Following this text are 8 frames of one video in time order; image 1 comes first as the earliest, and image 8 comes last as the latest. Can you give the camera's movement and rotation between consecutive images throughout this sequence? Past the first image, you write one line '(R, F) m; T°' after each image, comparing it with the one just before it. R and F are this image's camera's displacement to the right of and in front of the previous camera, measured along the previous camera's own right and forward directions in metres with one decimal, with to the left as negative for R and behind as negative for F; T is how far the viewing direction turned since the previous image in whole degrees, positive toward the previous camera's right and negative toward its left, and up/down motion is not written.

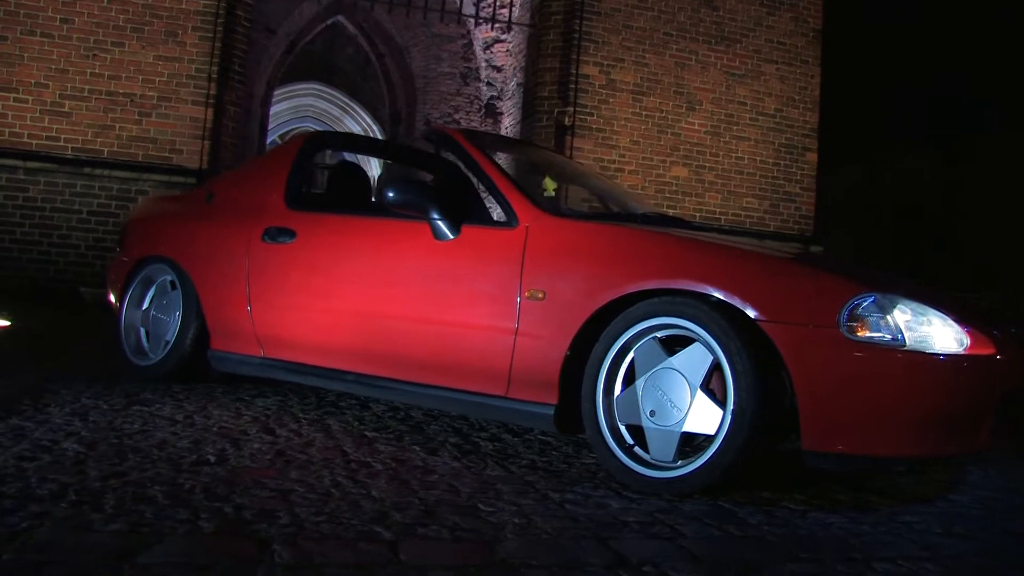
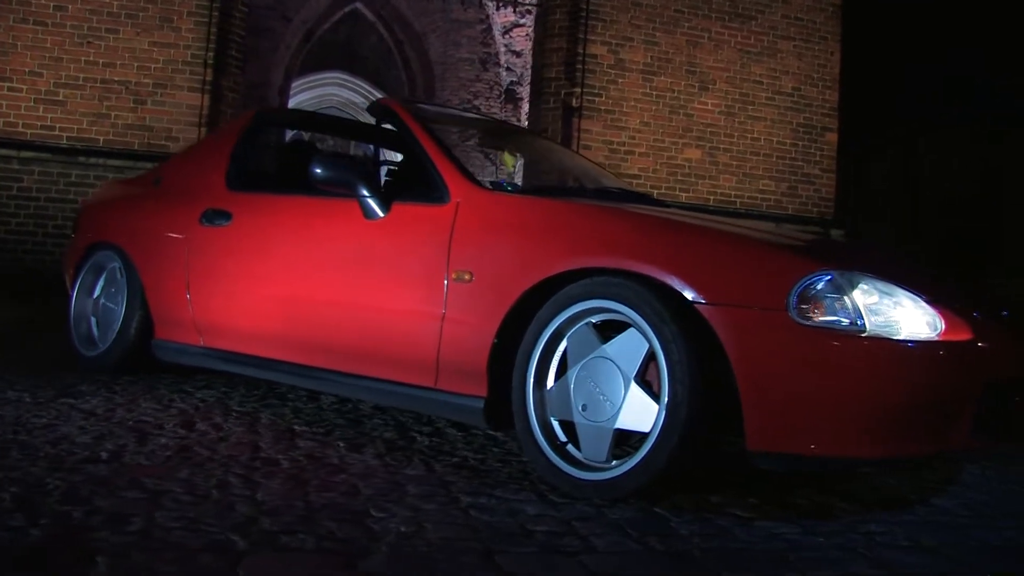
(+0.4, +0.3) m; -3°
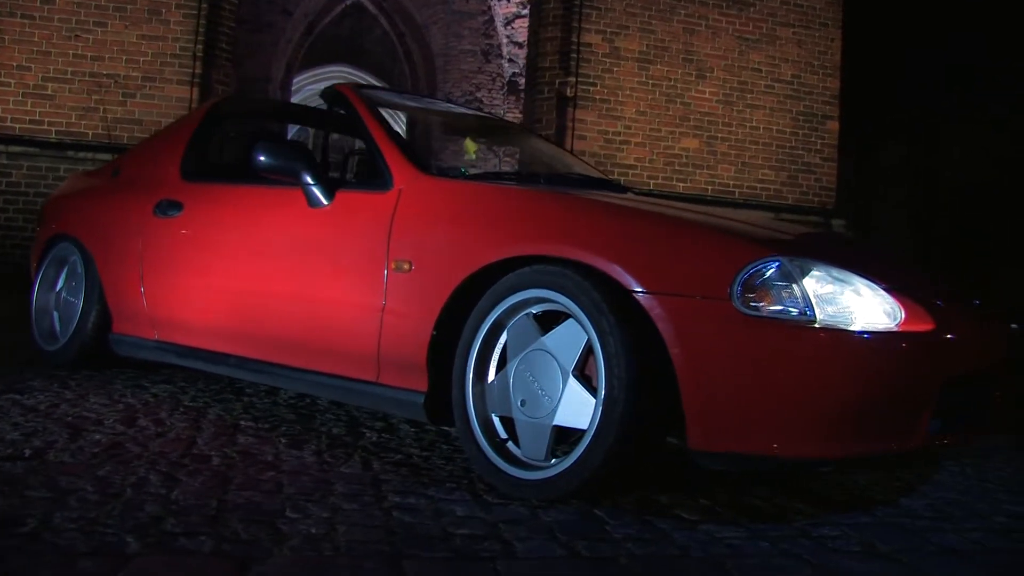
(+0.3, +0.1) m; -1°
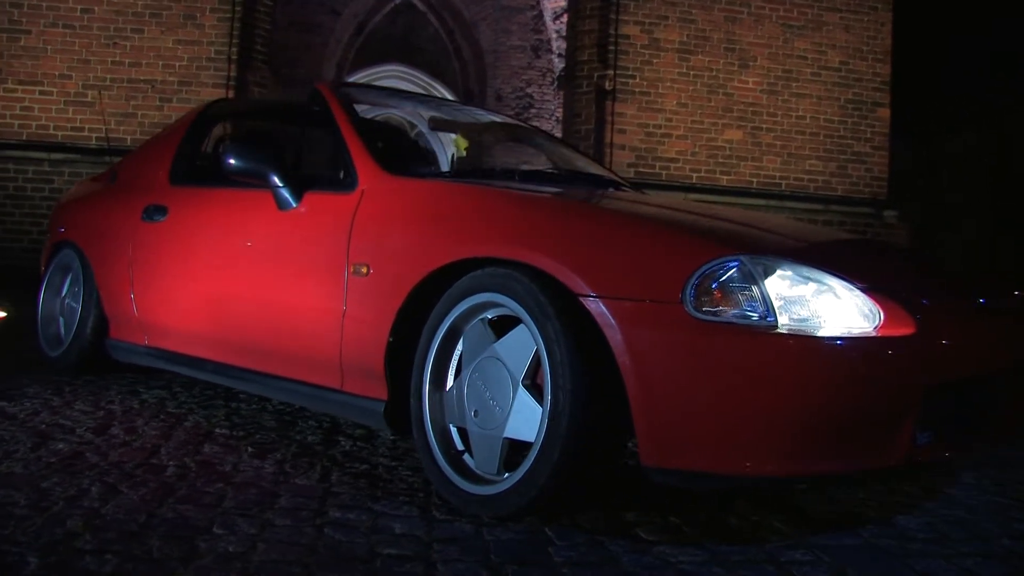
(+0.3, +0.2) m; -4°
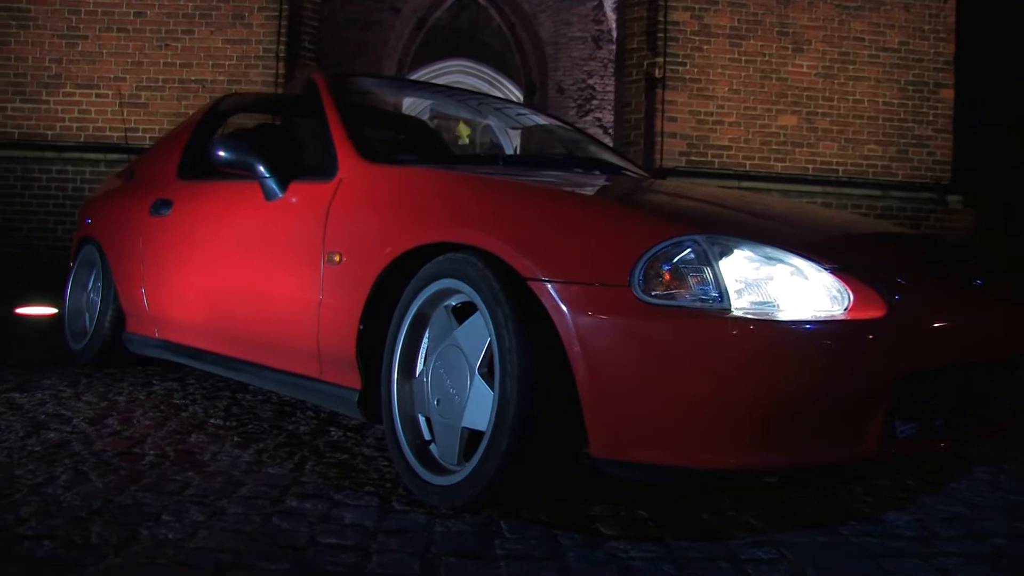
(+0.3, +0.1) m; -5°
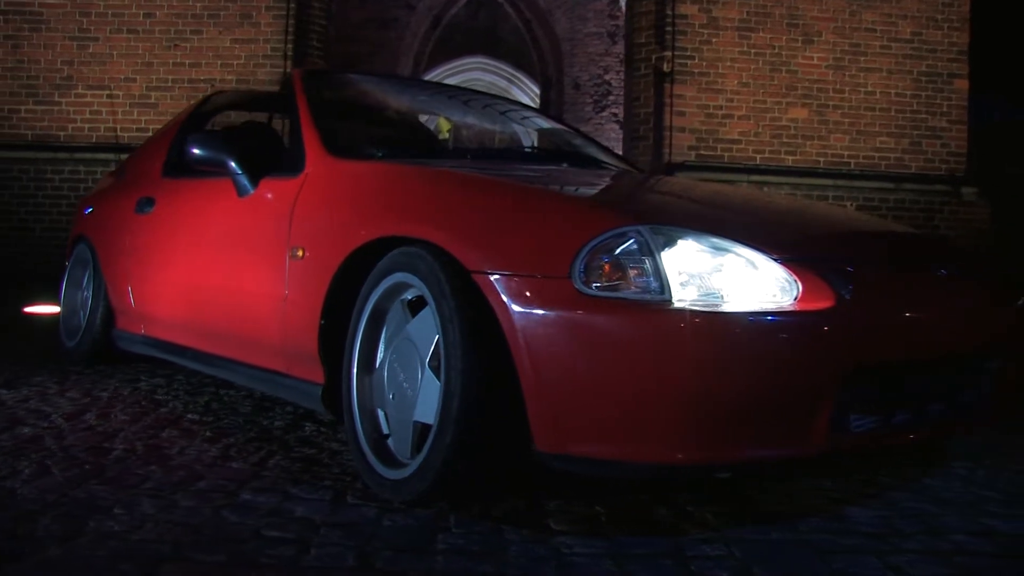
(+0.2, 0.0) m; -2°
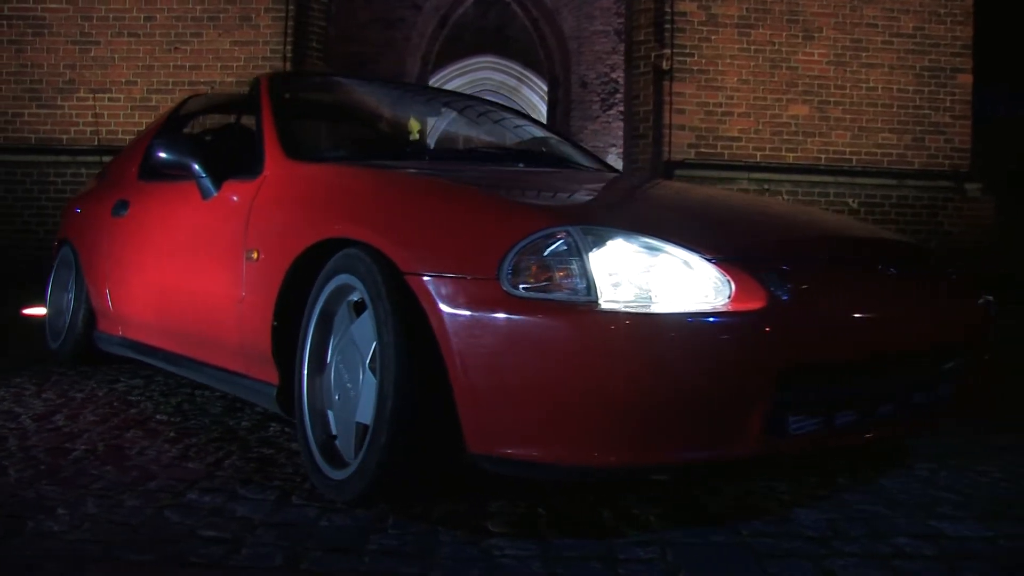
(+0.2, 0.0) m; -1°
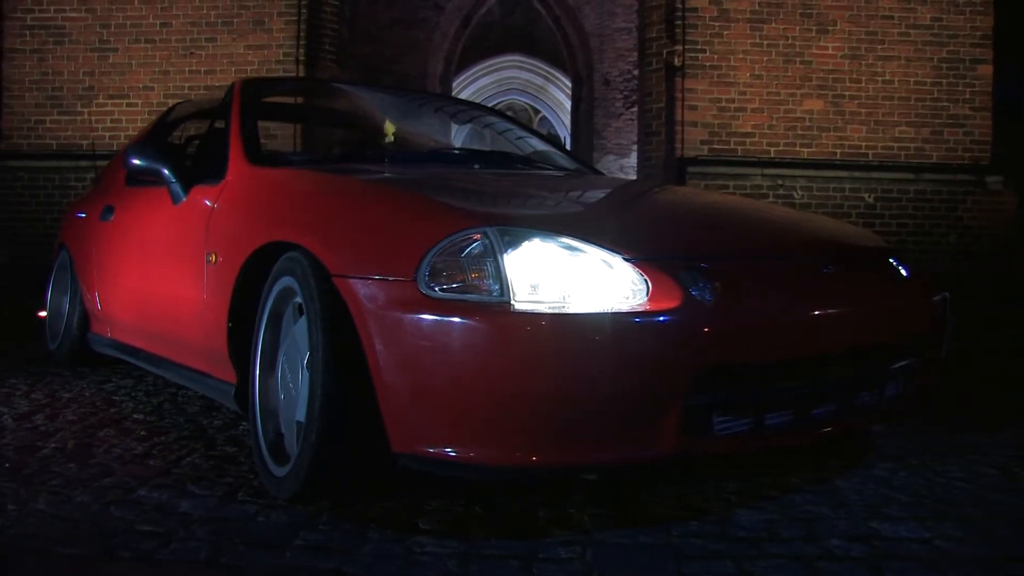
(+0.3, 0.0) m; -2°
